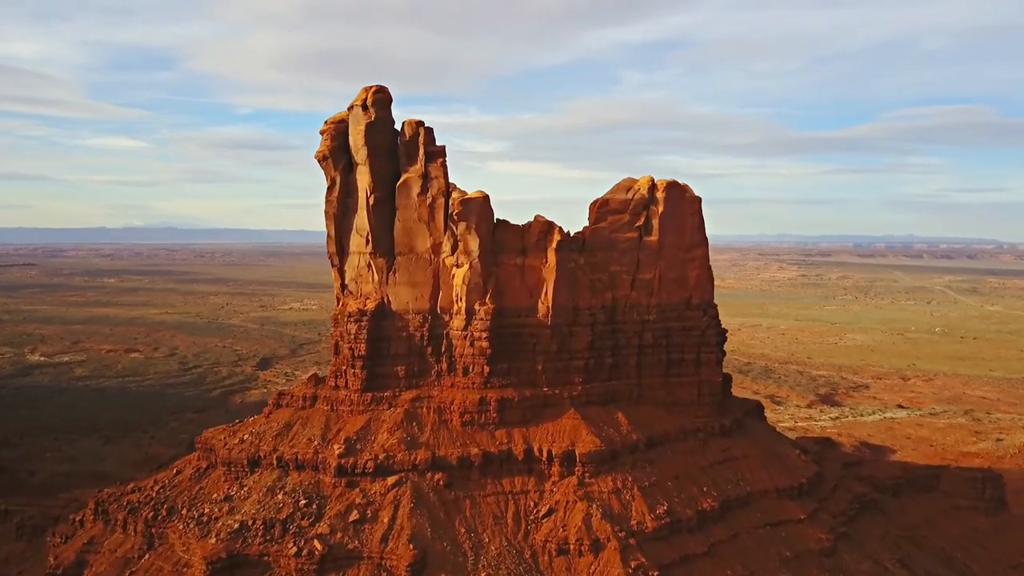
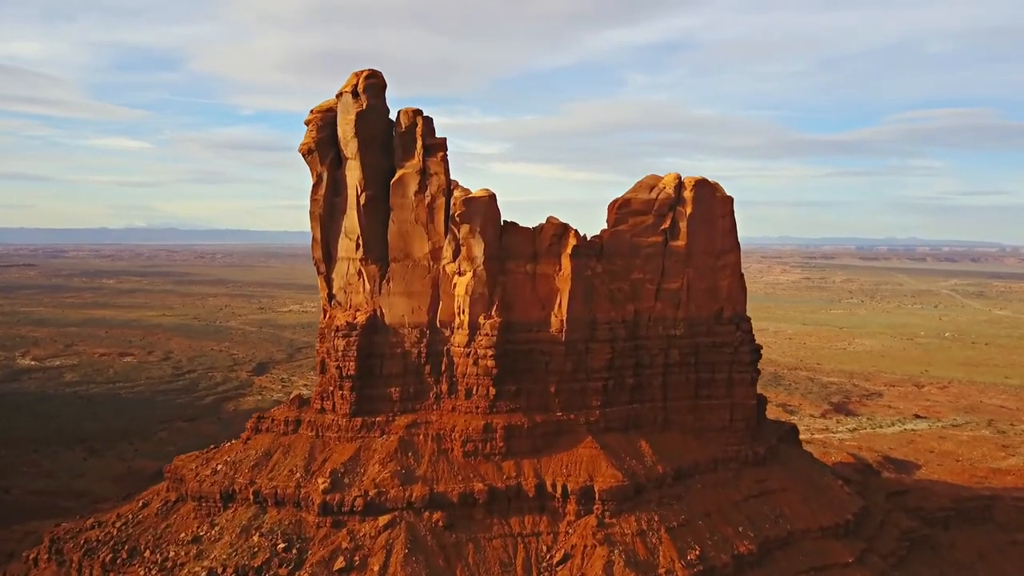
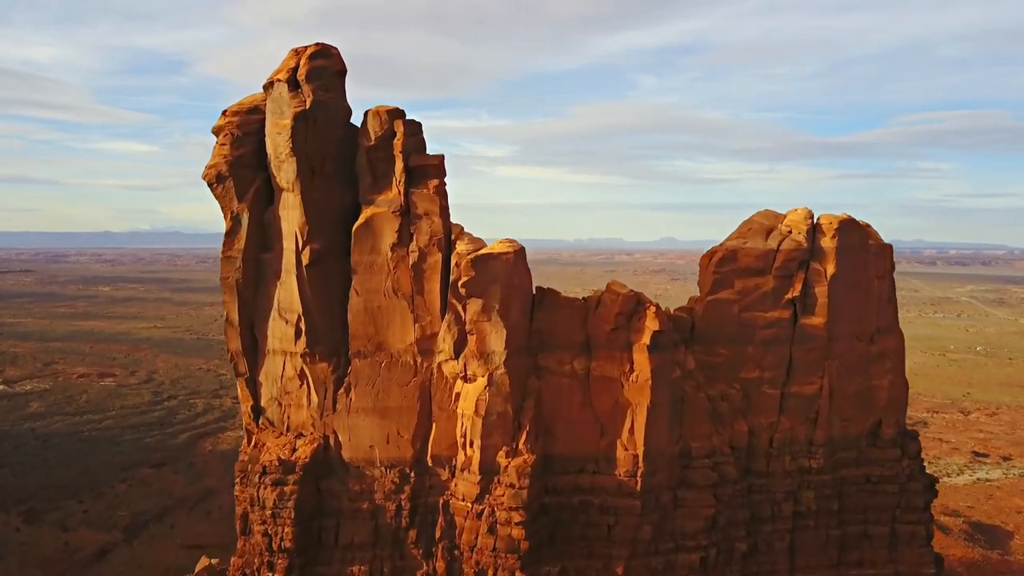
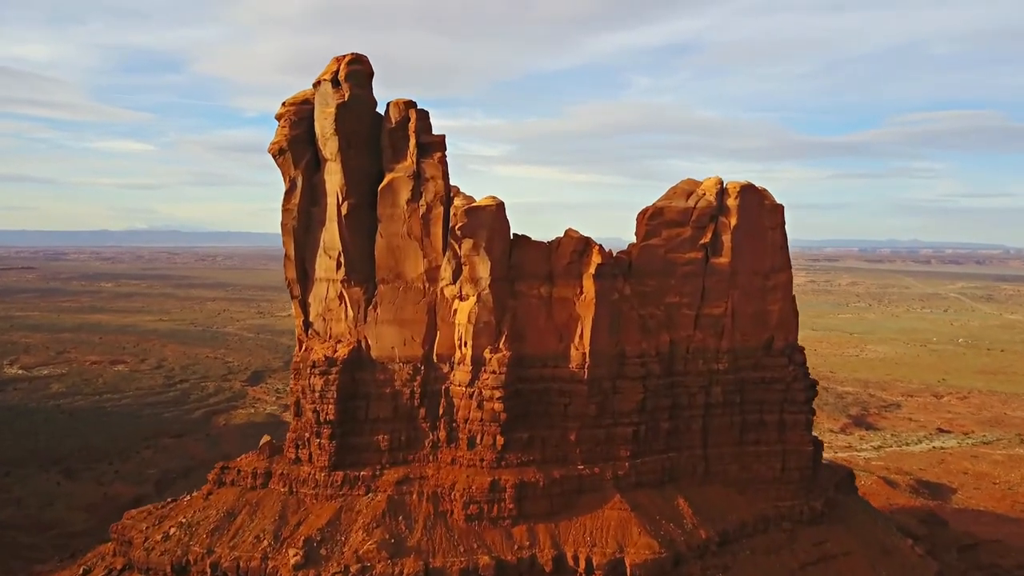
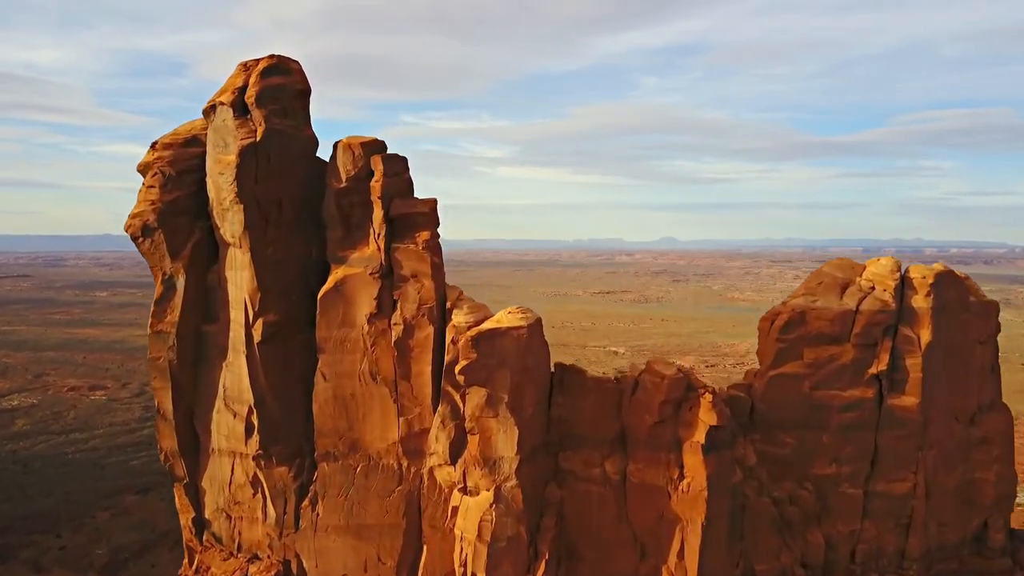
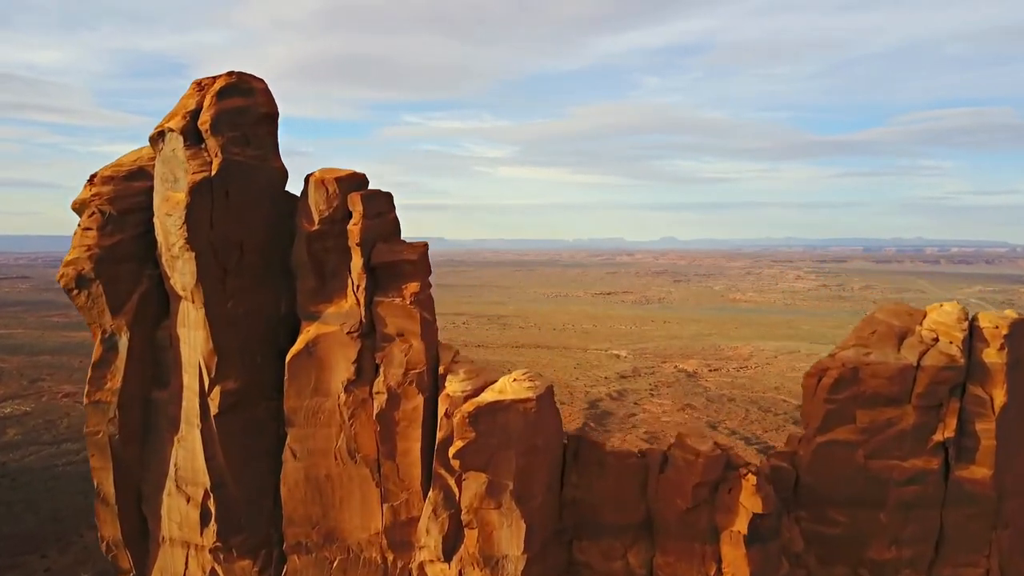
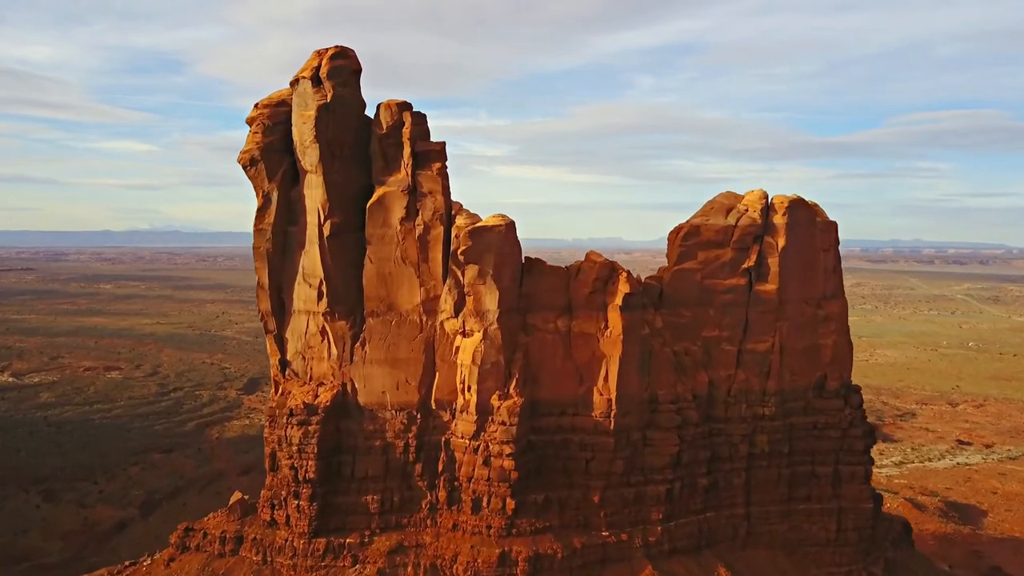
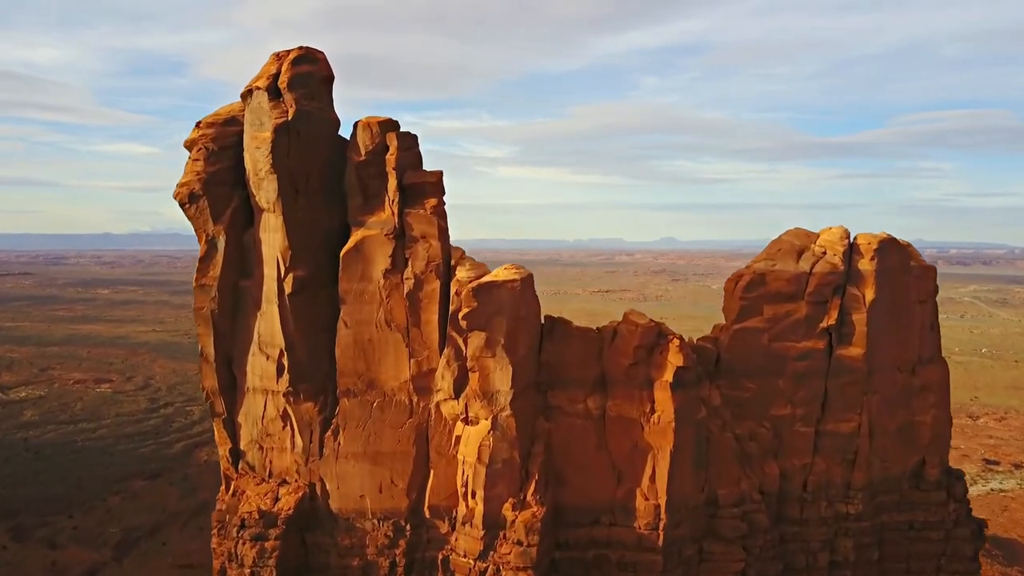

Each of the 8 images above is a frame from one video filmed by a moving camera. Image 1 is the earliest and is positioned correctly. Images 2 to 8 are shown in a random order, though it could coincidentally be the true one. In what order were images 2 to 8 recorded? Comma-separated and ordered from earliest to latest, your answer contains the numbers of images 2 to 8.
2, 4, 7, 3, 8, 5, 6
